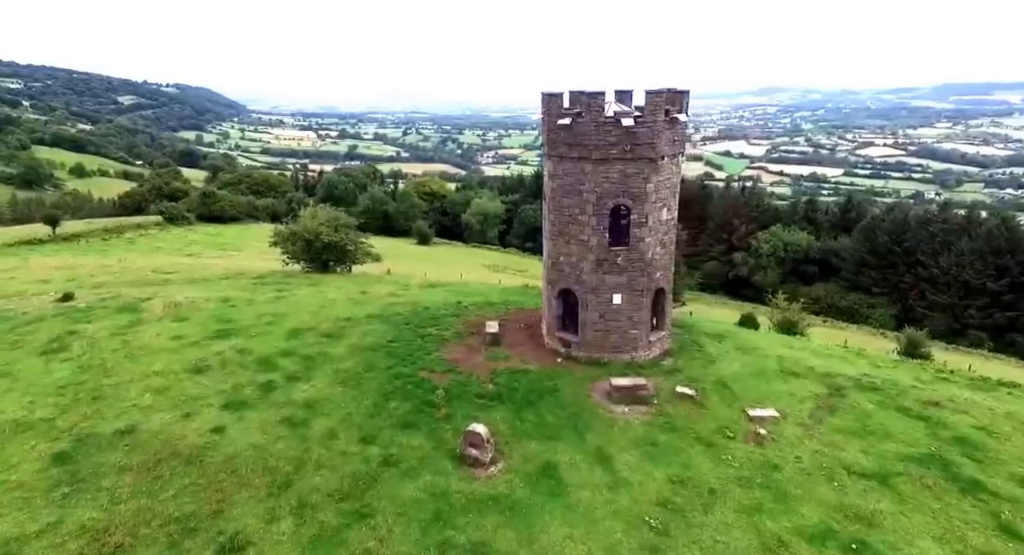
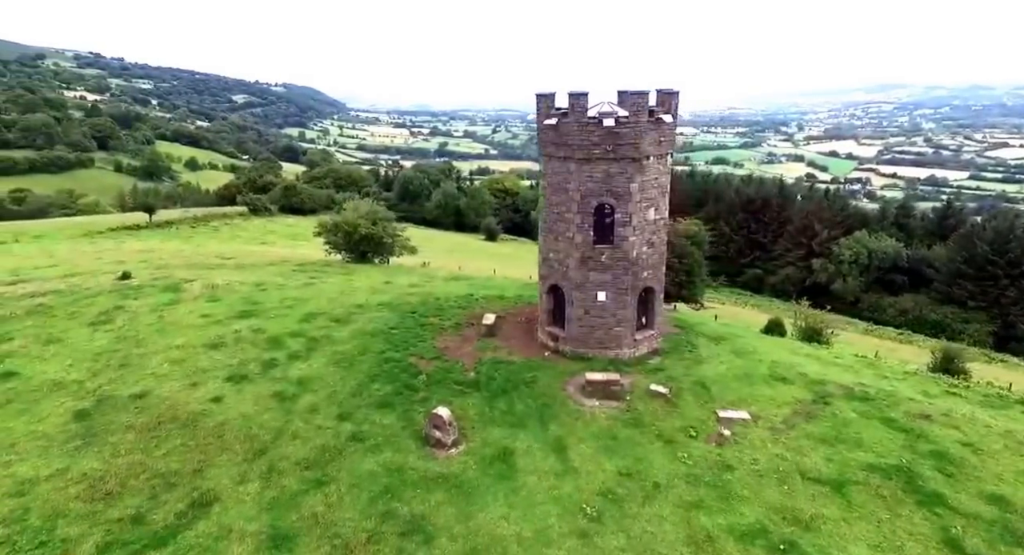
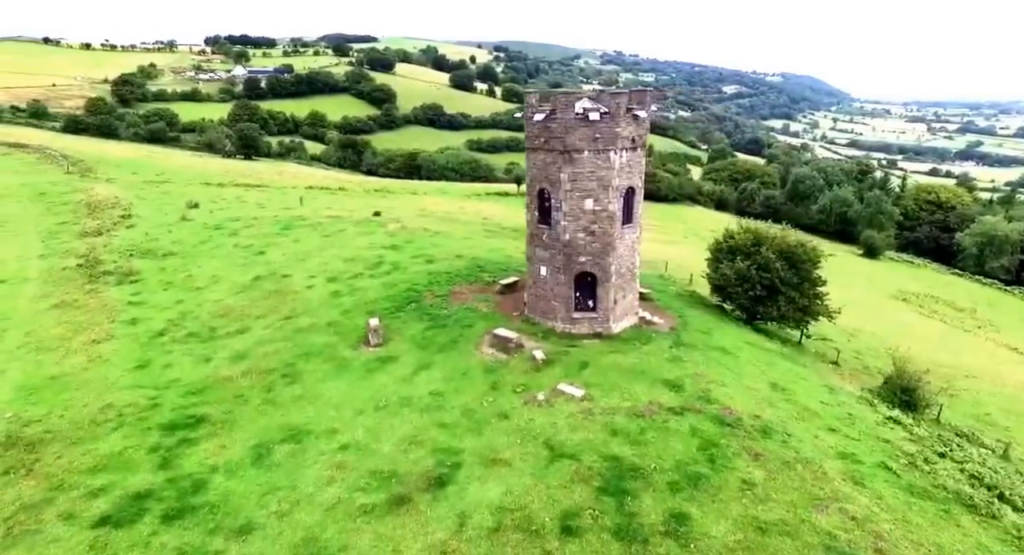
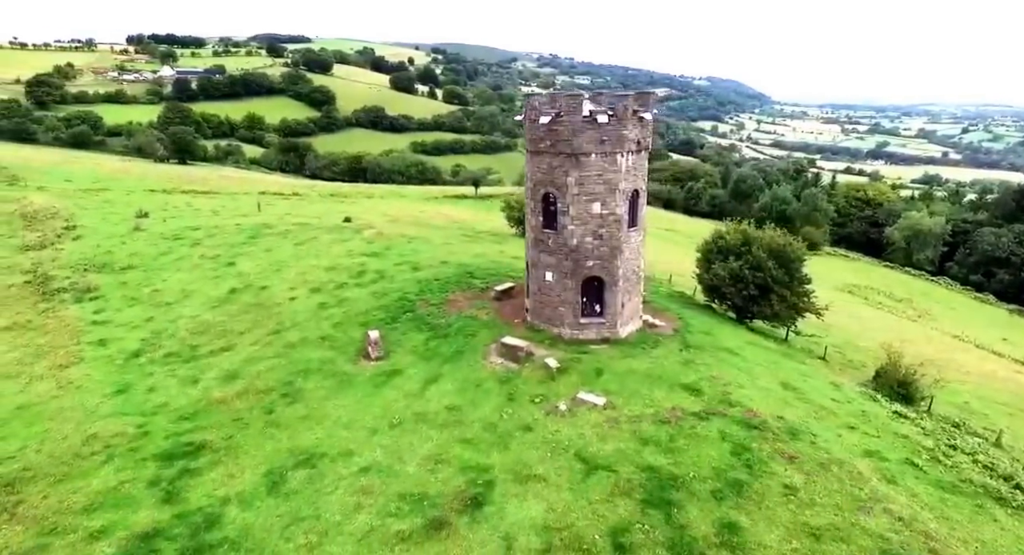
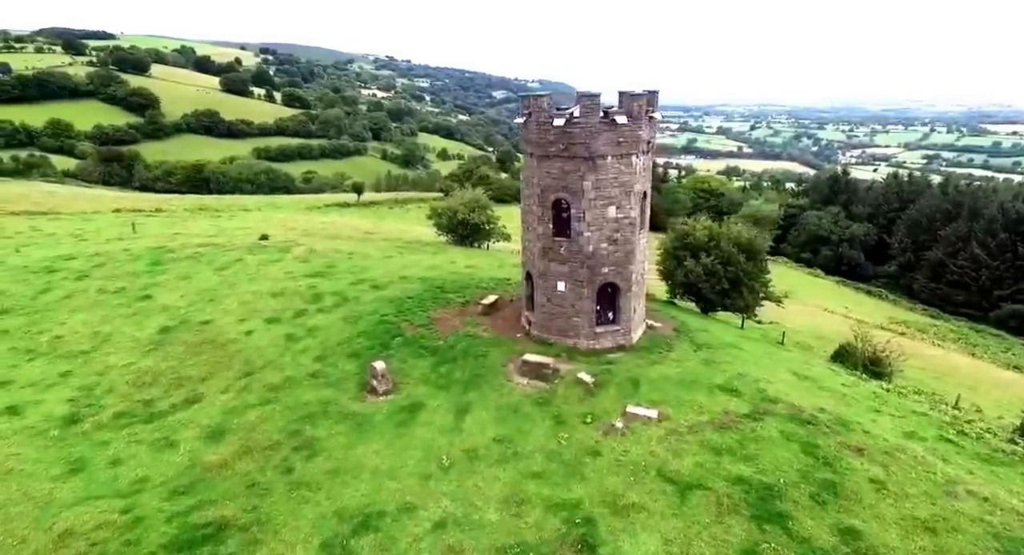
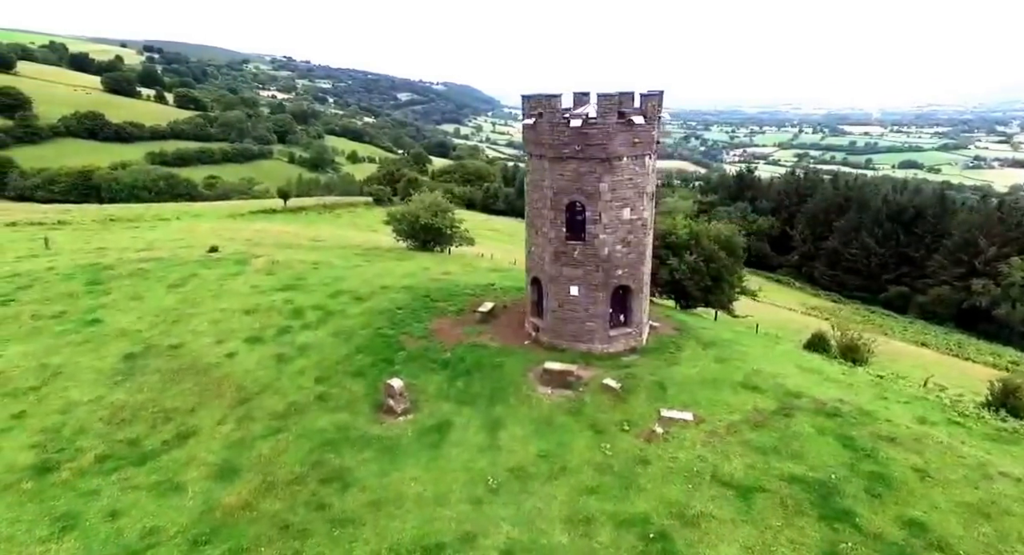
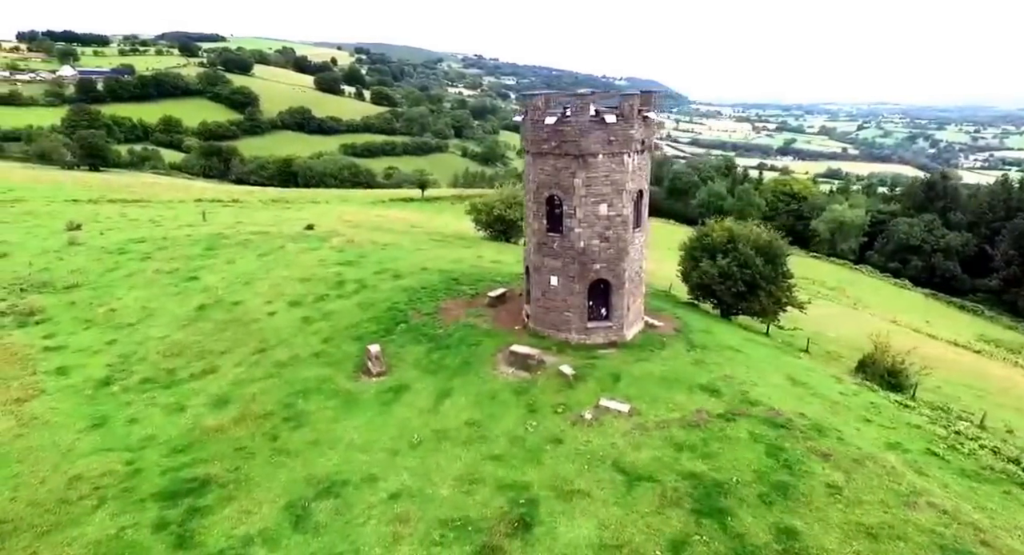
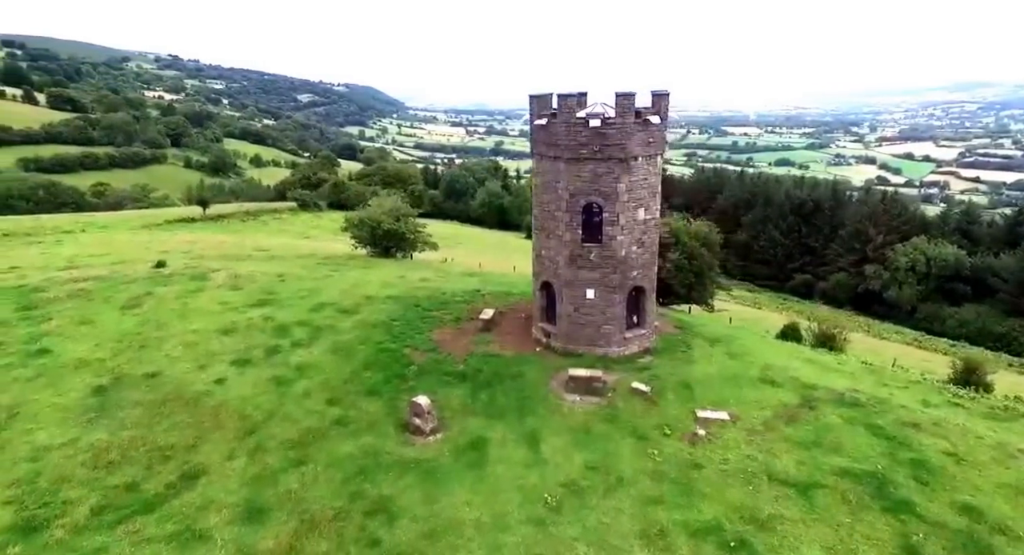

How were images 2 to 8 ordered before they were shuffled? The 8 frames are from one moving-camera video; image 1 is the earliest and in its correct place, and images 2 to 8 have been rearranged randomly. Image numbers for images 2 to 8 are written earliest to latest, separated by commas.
2, 8, 6, 5, 7, 4, 3
